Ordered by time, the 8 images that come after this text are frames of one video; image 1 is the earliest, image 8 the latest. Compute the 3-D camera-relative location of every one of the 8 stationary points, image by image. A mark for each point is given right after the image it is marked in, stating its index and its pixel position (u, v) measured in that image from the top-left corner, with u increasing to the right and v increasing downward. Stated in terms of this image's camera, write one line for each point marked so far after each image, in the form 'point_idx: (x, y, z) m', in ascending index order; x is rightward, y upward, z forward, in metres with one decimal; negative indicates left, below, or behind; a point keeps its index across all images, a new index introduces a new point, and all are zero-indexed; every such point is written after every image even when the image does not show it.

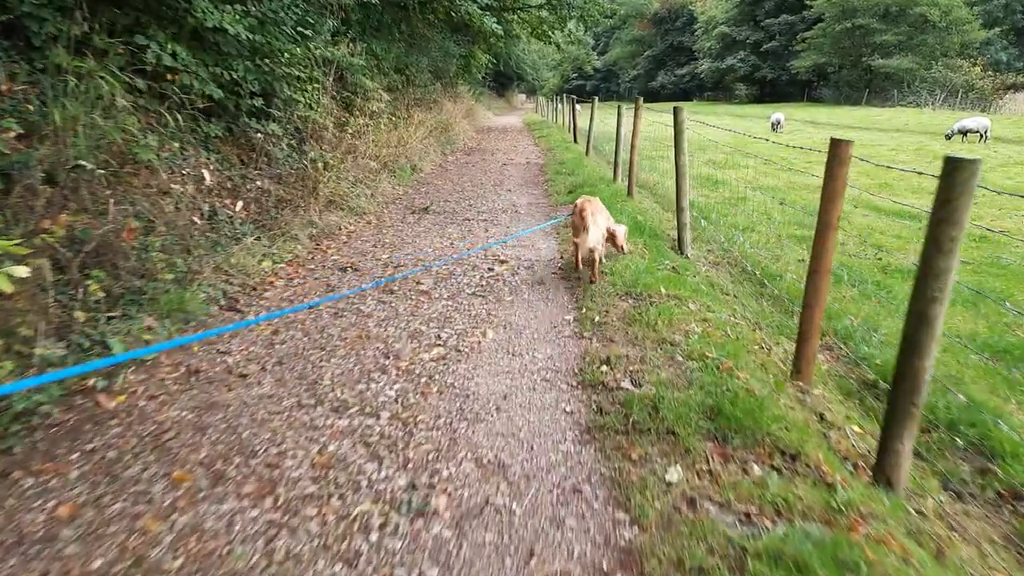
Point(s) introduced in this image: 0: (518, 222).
0: (0.0, +0.7, +7.5) m
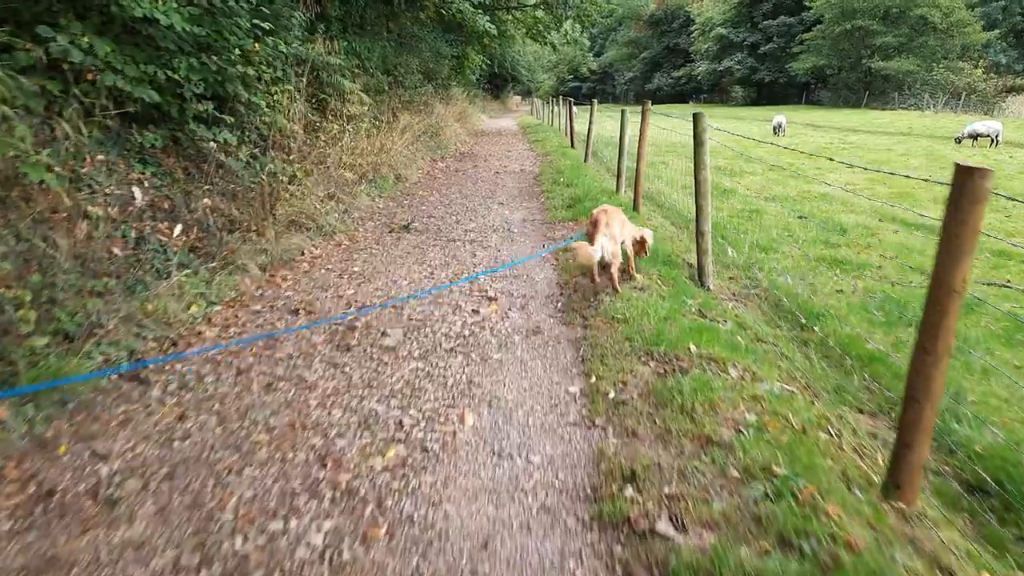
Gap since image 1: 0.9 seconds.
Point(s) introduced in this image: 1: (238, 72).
0: (0.0, +0.4, +6.6) m
1: (-2.4, +1.9, +6.0) m
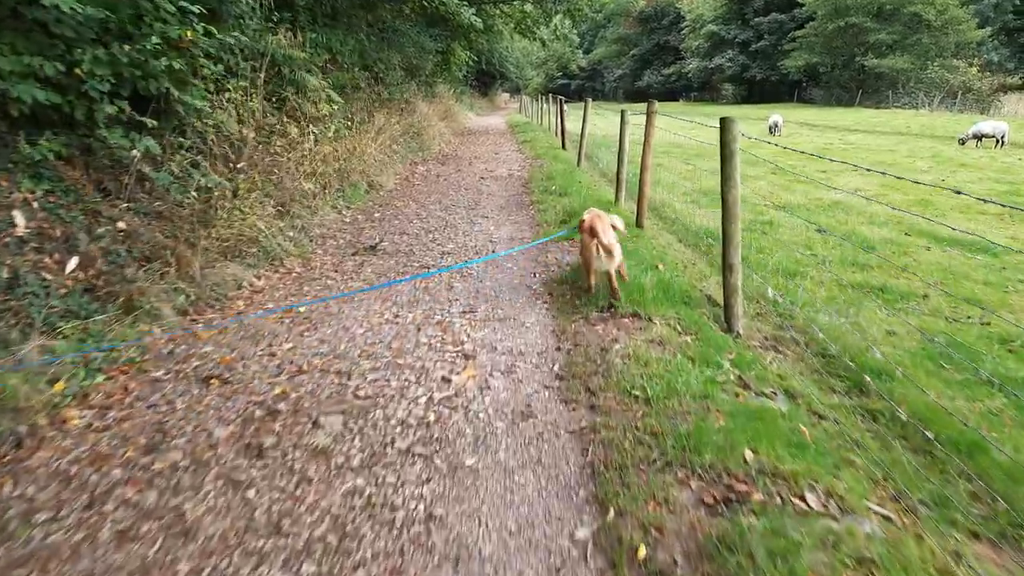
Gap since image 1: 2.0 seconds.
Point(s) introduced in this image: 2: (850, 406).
0: (-0.2, +0.1, +5.5) m
1: (-2.5, +1.6, +5.0) m
2: (+1.8, -0.6, +3.6) m
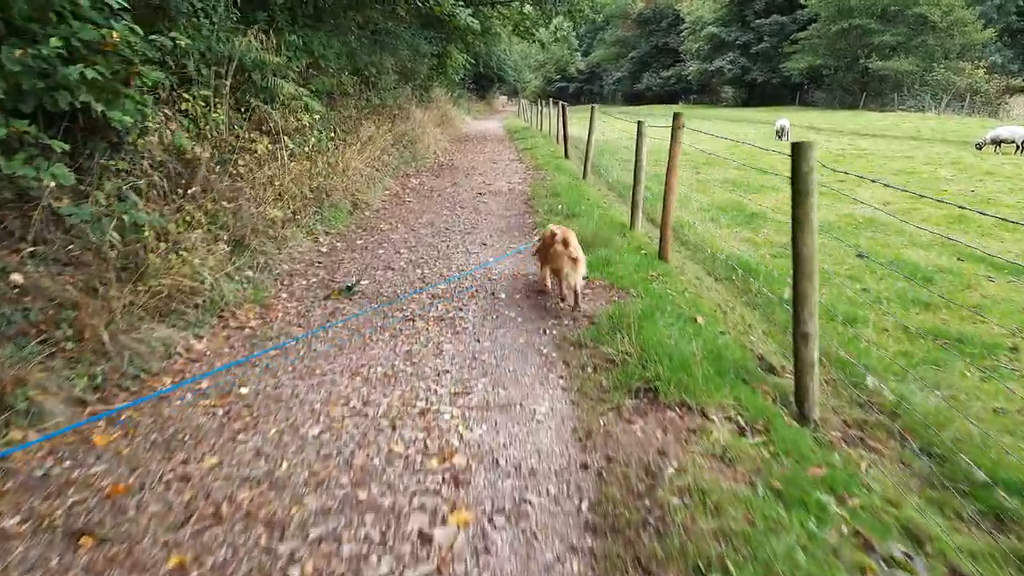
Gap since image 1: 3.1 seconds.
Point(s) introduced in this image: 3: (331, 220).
0: (-0.1, -0.2, +4.5) m
1: (-2.5, +1.2, +3.9) m
2: (+1.8, -1.0, +2.5) m
3: (-2.1, +0.8, +7.8) m
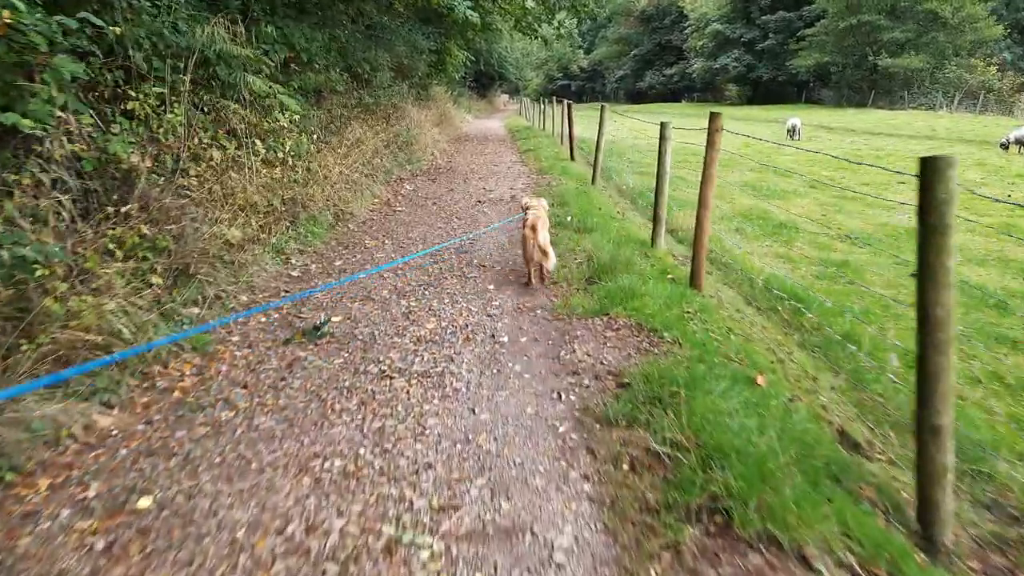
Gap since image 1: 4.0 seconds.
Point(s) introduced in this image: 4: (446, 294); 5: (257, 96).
0: (-0.1, -0.5, +3.5) m
1: (-2.5, +1.0, +2.9) m
2: (+1.8, -1.2, +1.6) m
3: (-2.0, +0.5, +6.8) m
4: (-0.5, 0.0, +5.1) m
5: (-2.6, +2.0, +7.2) m
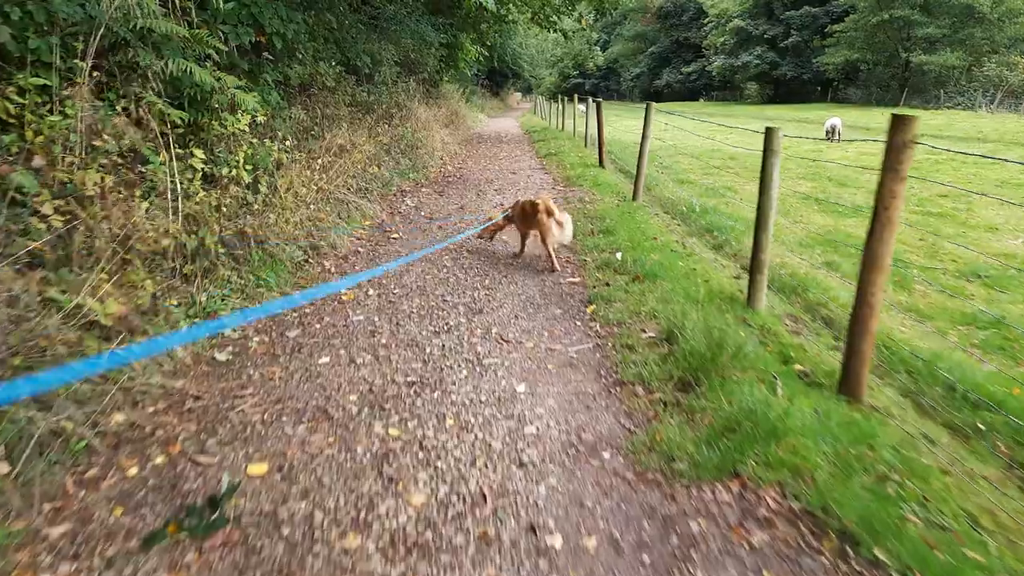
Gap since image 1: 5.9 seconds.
0: (+0.1, -1.0, +1.6) m
1: (-2.3, +0.5, +1.0) m
2: (+1.9, -1.7, -0.4) m
3: (-1.8, 0.0, +4.9) m
4: (-0.3, -0.5, +3.2) m
5: (-2.4, +1.5, +5.3) m
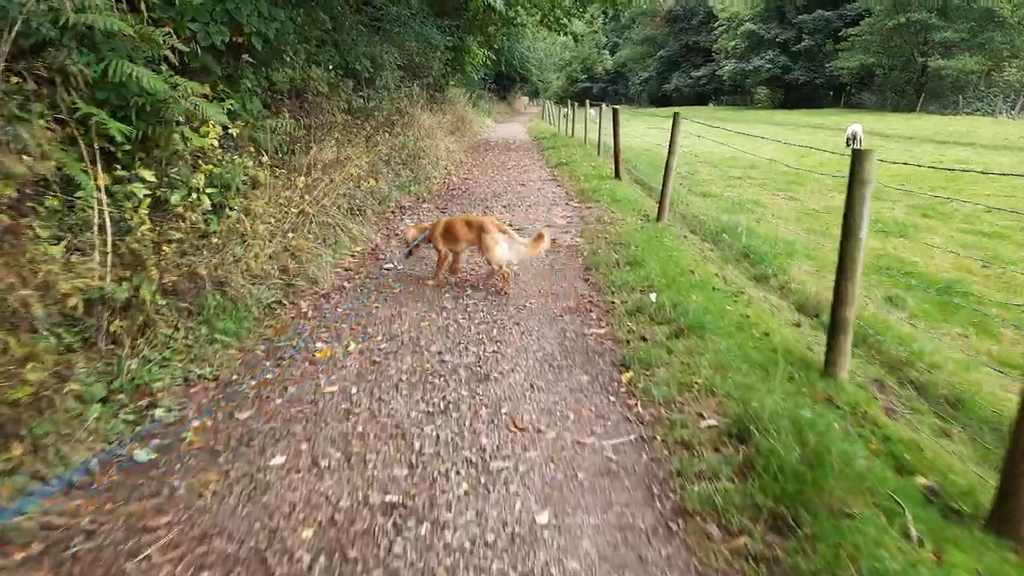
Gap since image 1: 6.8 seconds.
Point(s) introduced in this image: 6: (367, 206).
0: (+0.1, -1.3, +0.6) m
1: (-2.2, +0.2, +0.1) m
2: (+2.0, -2.0, -1.4) m
3: (-1.7, -0.3, +4.0) m
4: (-0.2, -0.9, +2.3) m
5: (-2.3, +1.2, +4.4) m
6: (-1.6, +1.0, +7.9) m
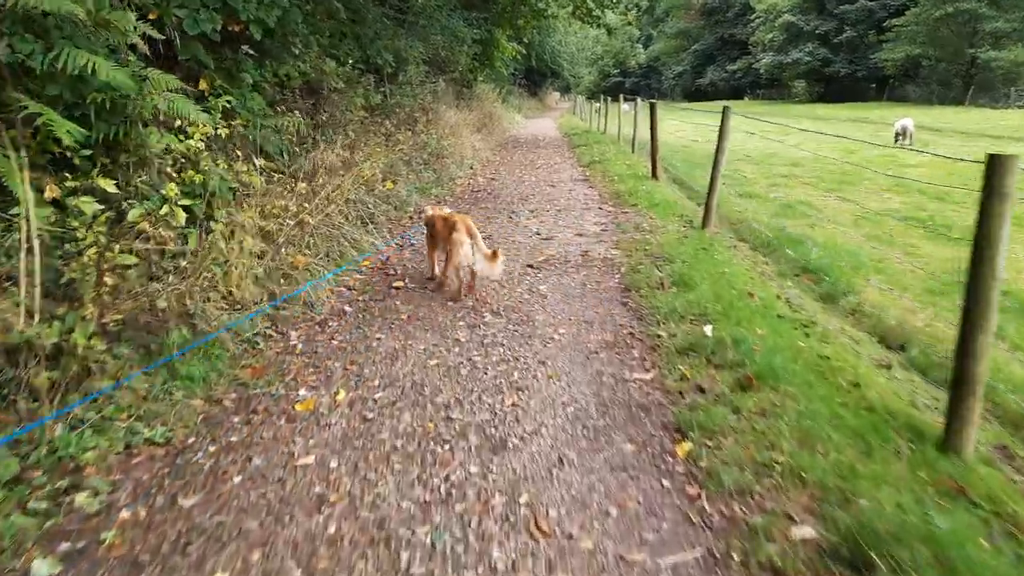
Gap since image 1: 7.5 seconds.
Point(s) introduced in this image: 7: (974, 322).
0: (+0.1, -1.5, -0.1) m
1: (-2.3, 0.0, -0.6) m
2: (+1.8, -2.3, -2.2) m
3: (-1.6, -0.5, +3.3) m
4: (-0.2, -1.0, +1.5) m
5: (-2.2, +1.0, +3.7) m
6: (-1.4, +0.8, +7.2) m
7: (+1.8, 0.0, +2.6) m
